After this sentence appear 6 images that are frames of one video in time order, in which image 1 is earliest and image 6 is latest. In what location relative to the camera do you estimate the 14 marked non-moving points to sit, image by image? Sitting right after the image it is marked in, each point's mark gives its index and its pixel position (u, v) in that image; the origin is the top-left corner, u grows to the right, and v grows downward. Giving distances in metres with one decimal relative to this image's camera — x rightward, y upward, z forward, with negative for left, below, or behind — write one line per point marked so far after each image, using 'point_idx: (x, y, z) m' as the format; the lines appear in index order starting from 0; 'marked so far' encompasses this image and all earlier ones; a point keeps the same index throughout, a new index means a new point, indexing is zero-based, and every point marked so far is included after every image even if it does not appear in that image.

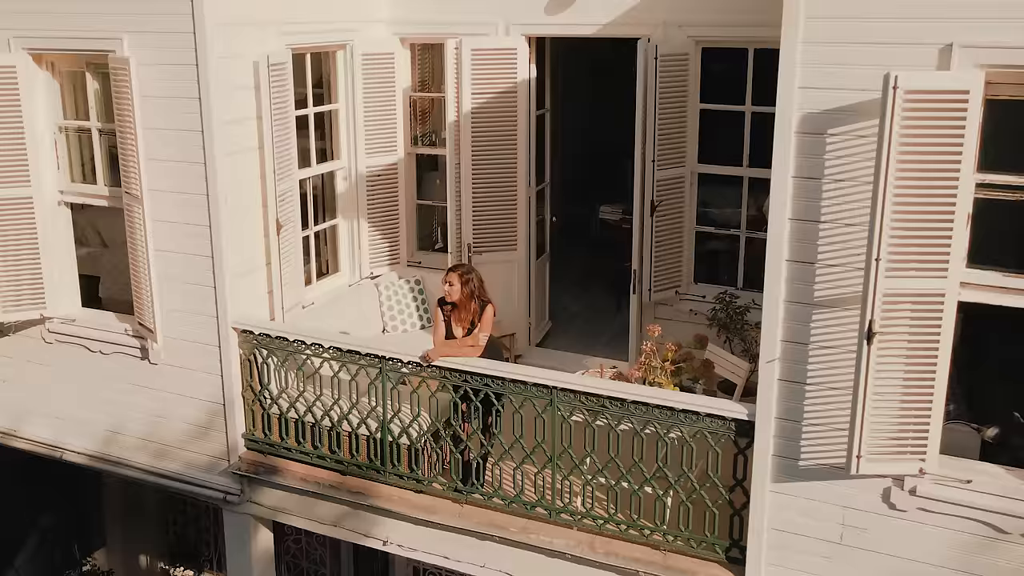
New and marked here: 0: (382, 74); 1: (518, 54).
0: (-0.9, +1.4, +6.4) m
1: (0.0, +1.5, +6.2) m
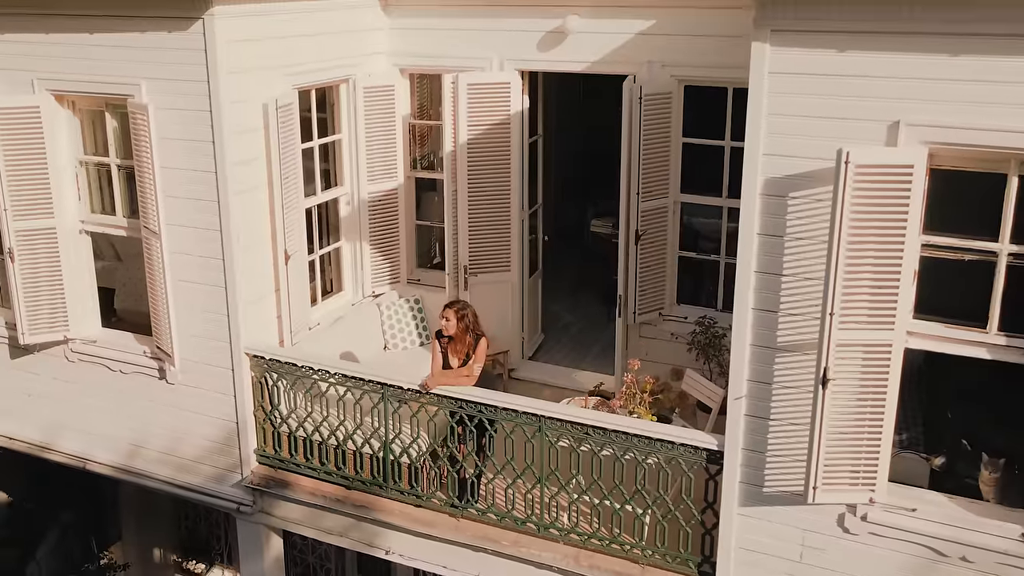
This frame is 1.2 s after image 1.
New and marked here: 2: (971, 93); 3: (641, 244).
0: (-0.9, +1.3, +6.8) m
1: (0.0, +1.4, +6.6) m
2: (+1.8, +0.8, +3.8) m
3: (+0.8, +0.3, +6.3) m
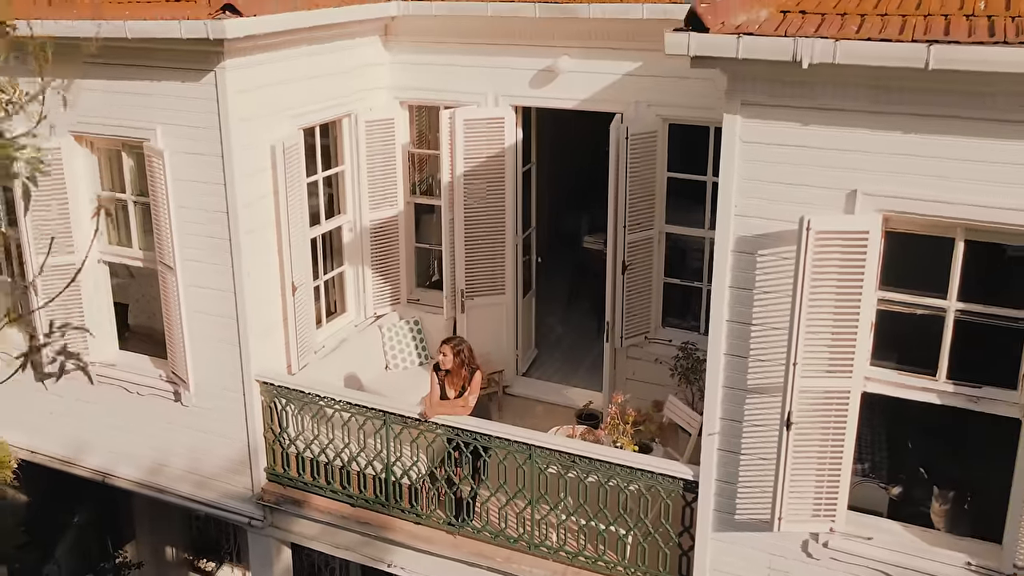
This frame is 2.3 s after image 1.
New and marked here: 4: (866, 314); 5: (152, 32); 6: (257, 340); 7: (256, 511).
0: (-1.0, +1.1, +7.1) m
1: (0.0, +1.2, +7.0) m
2: (+1.8, +0.5, +4.2) m
3: (+0.8, +0.1, +6.7) m
4: (+1.6, -0.1, +4.4) m
5: (-2.1, +1.5, +5.4) m
6: (-1.7, -0.3, +6.2) m
7: (-1.7, -1.5, +6.4) m
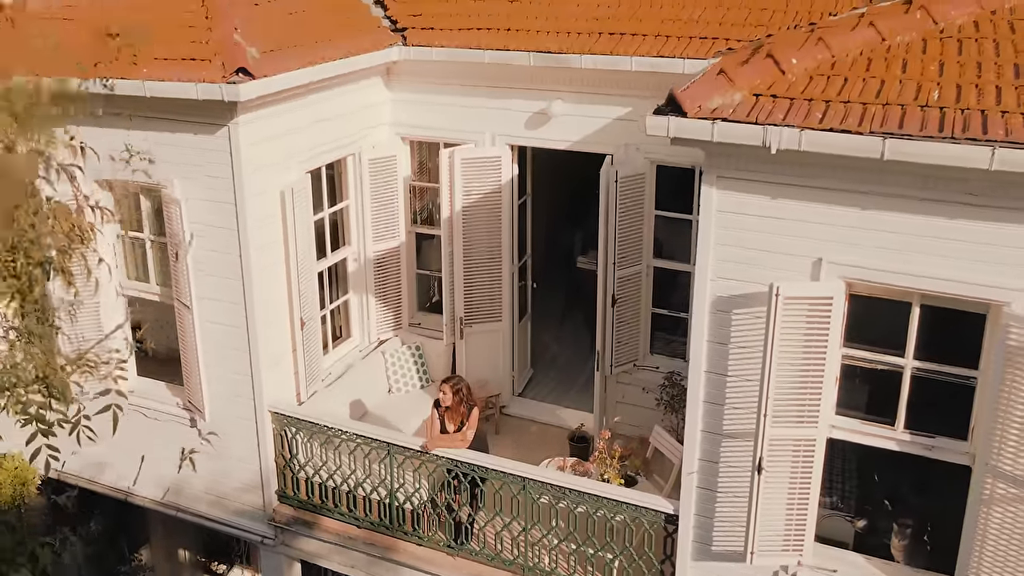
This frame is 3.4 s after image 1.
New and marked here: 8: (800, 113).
0: (-1.0, +0.9, +7.5) m
1: (-0.1, +1.0, +7.3) m
2: (+1.8, +0.2, +4.5) m
3: (+0.8, -0.1, +7.0) m
4: (+1.6, -0.4, +4.8) m
5: (-2.1, +1.2, +5.8) m
6: (-1.7, -0.6, +6.6) m
7: (-1.8, -1.7, +6.9) m
8: (+1.3, +0.8, +4.4) m
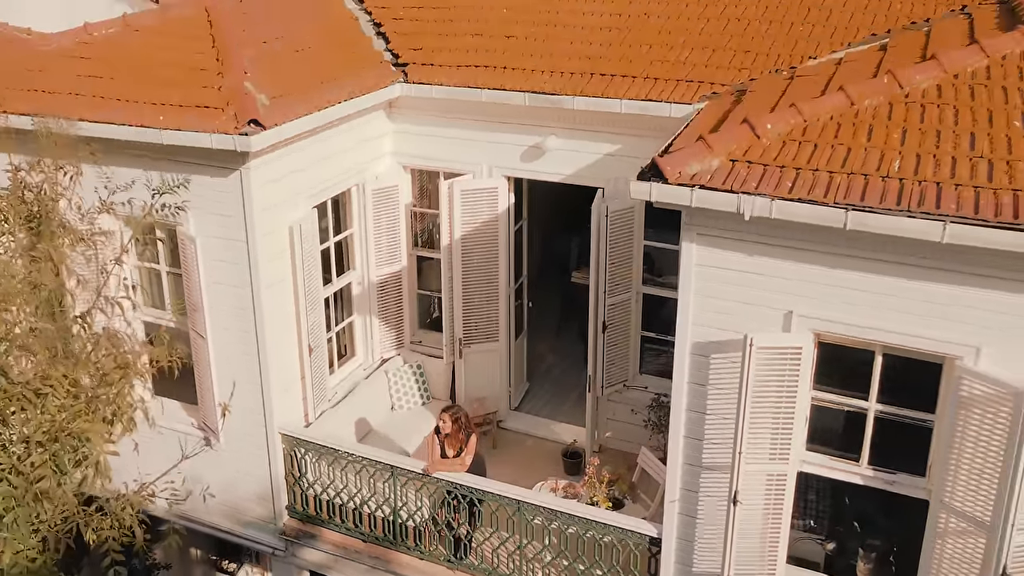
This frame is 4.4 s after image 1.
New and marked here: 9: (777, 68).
0: (-1.0, +0.7, +7.9) m
1: (-0.1, +0.8, +7.7) m
2: (+1.7, 0.0, +4.9) m
3: (+0.7, -0.3, +7.4) m
4: (+1.6, -0.7, +5.2) m
5: (-2.1, +1.0, +6.2) m
6: (-1.7, -0.8, +7.0) m
7: (-1.8, -2.0, +7.3) m
8: (+1.3, +0.5, +4.8) m
9: (+1.9, +1.6, +6.8) m
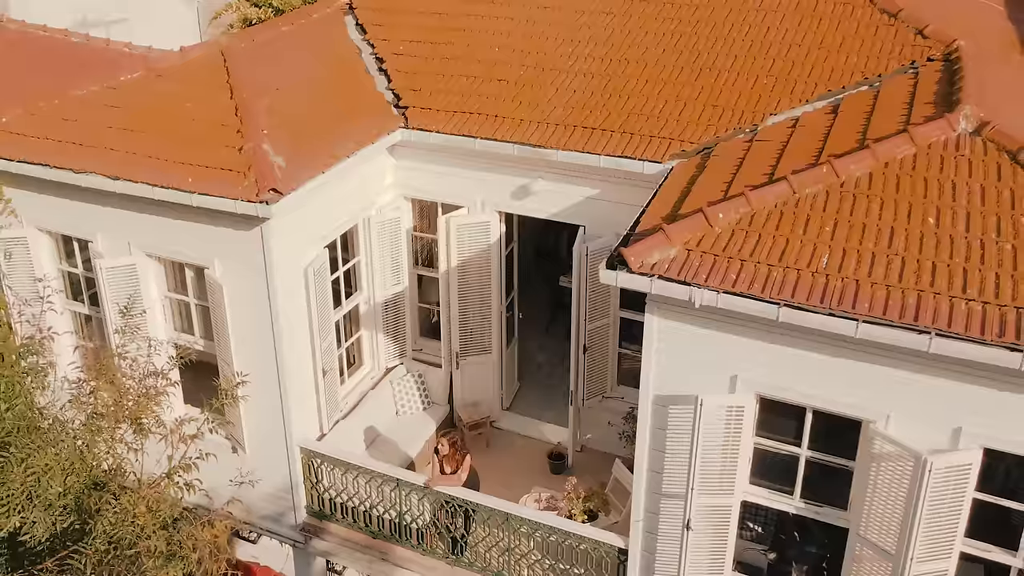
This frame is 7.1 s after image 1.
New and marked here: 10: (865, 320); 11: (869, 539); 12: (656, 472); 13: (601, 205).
0: (-1.1, +0.5, +8.7) m
1: (-0.2, +0.6, +8.5) m
2: (+1.7, -0.5, +5.8) m
3: (+0.7, -0.6, +8.4) m
4: (+1.5, -1.1, +6.2) m
5: (-2.2, +0.6, +7.0) m
6: (-1.8, -1.1, +8.0) m
7: (-1.9, -2.2, +8.4) m
8: (+1.2, +0.1, +5.7) m
9: (+1.8, +1.3, +7.6) m
10: (+1.9, -0.2, +5.2) m
11: (+2.2, -1.6, +5.9) m
12: (+1.0, -1.3, +6.6) m
13: (+0.8, +0.7, +8.0) m
